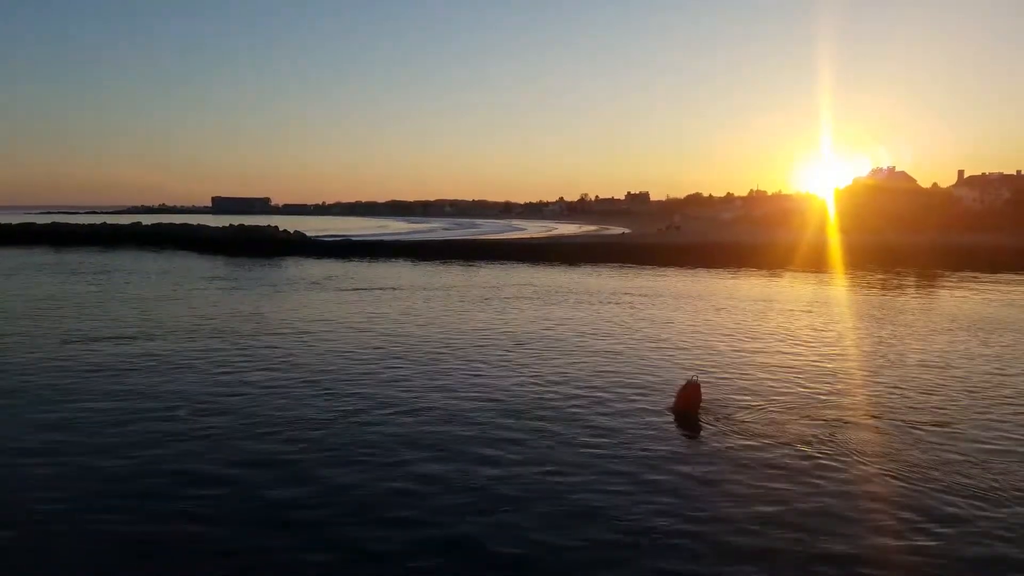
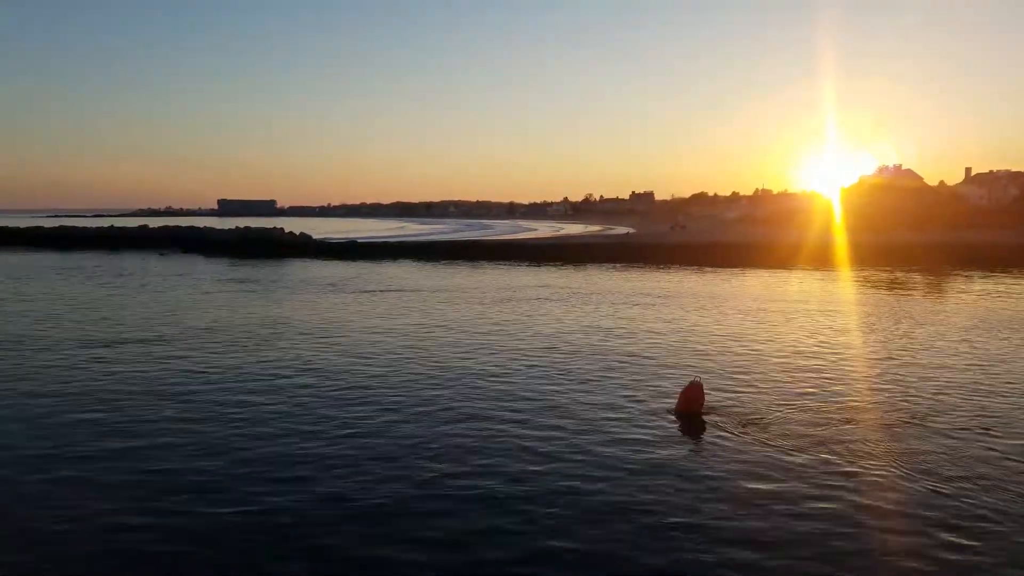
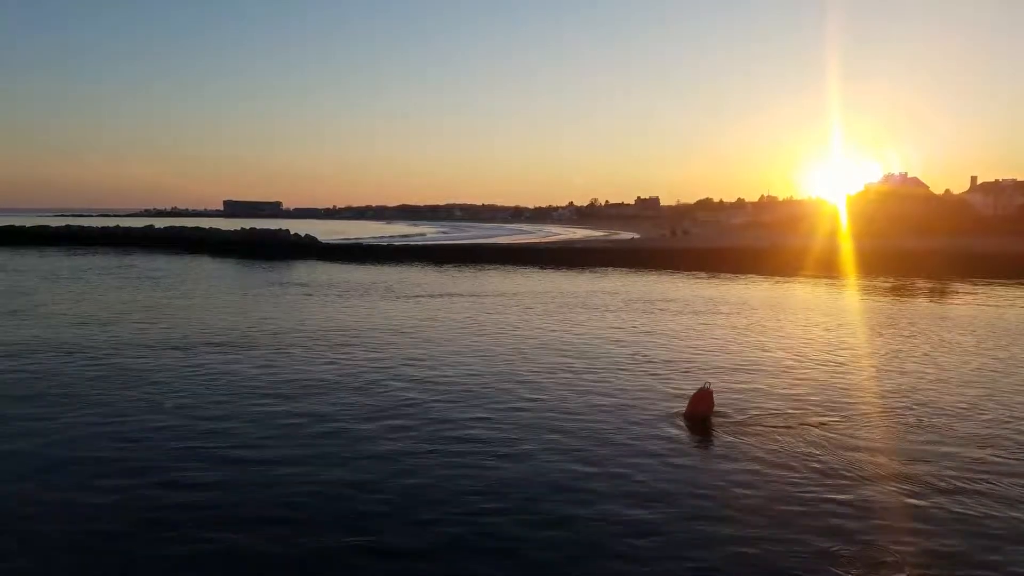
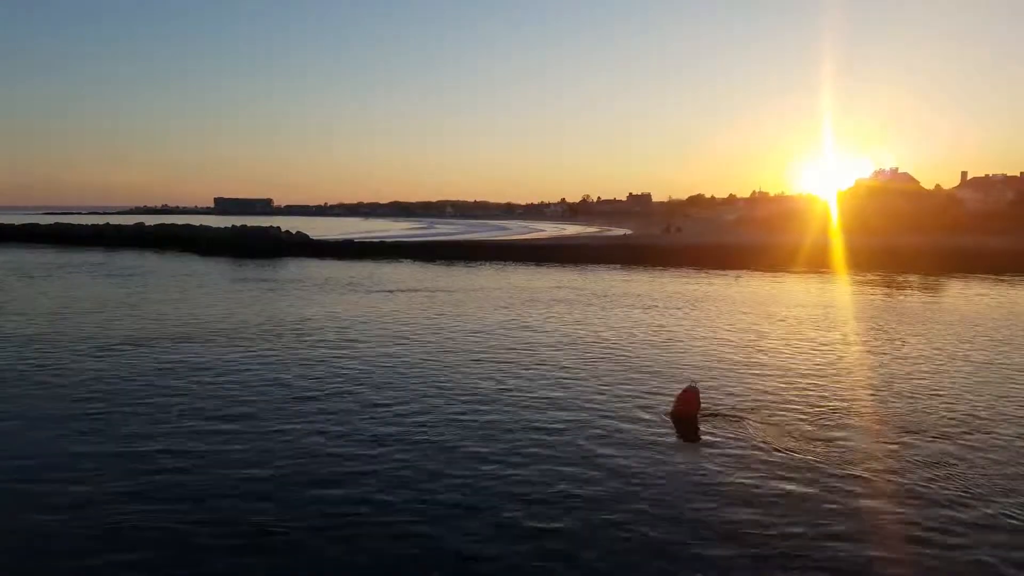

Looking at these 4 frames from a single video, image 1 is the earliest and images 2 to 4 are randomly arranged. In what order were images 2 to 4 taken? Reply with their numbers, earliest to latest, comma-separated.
2, 4, 3
